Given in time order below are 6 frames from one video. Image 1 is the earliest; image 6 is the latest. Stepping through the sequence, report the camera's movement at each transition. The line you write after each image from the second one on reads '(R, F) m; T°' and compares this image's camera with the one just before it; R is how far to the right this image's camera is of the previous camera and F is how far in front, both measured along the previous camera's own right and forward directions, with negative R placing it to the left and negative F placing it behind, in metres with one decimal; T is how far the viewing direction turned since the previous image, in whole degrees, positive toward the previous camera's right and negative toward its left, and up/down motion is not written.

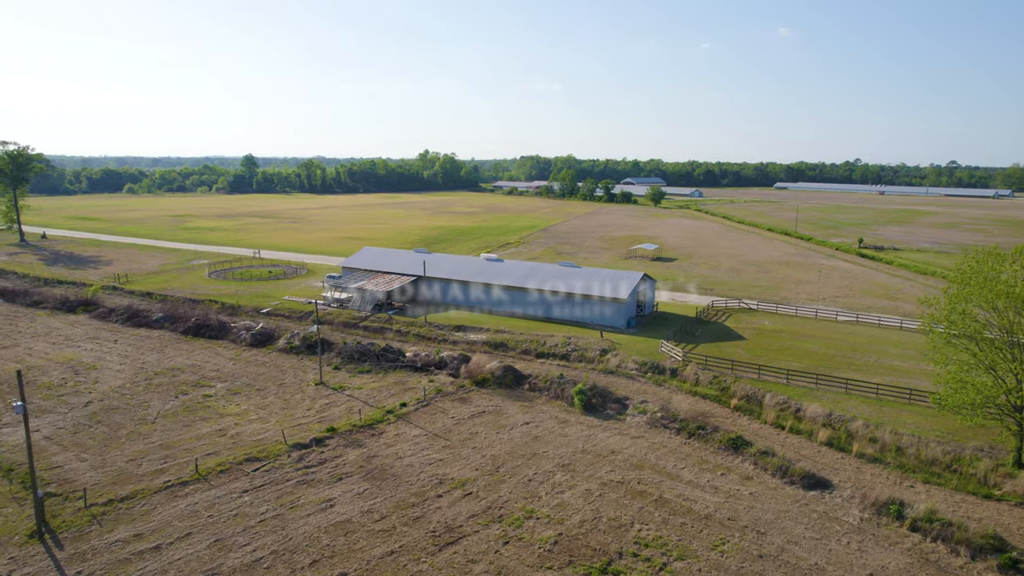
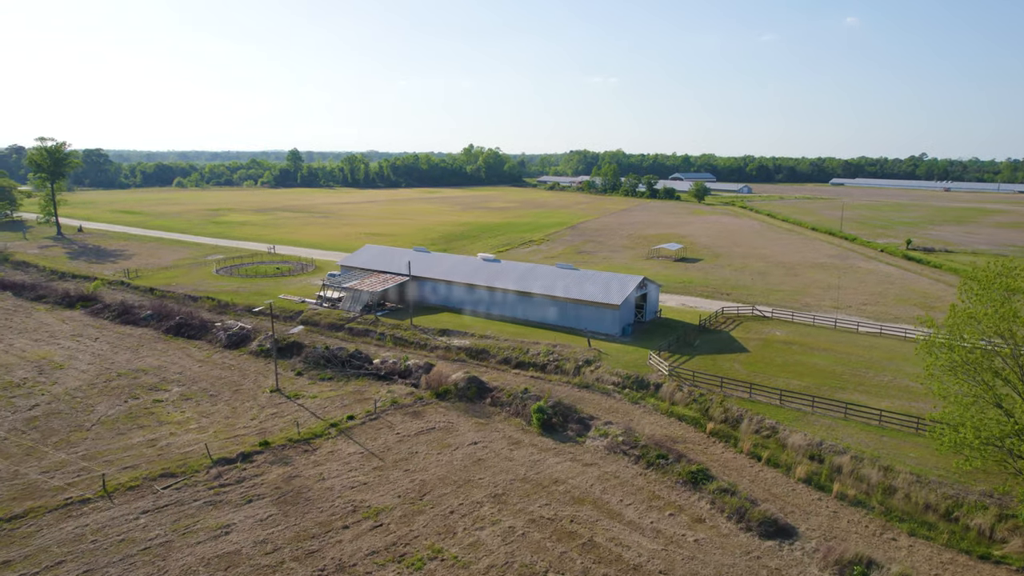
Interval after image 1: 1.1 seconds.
(+3.3, +2.0) m; -4°
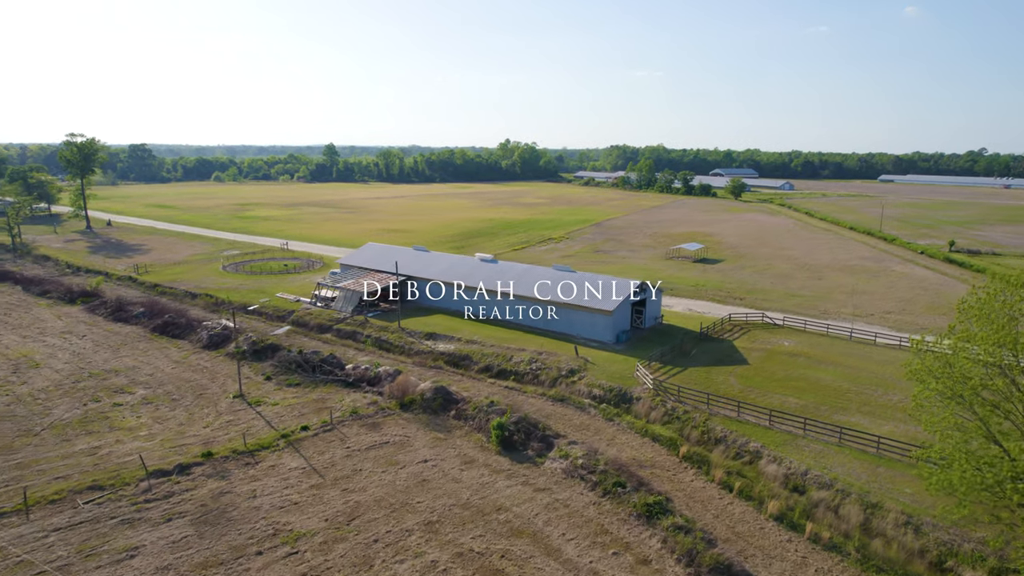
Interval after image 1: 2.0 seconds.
(+2.6, +1.6) m; -4°
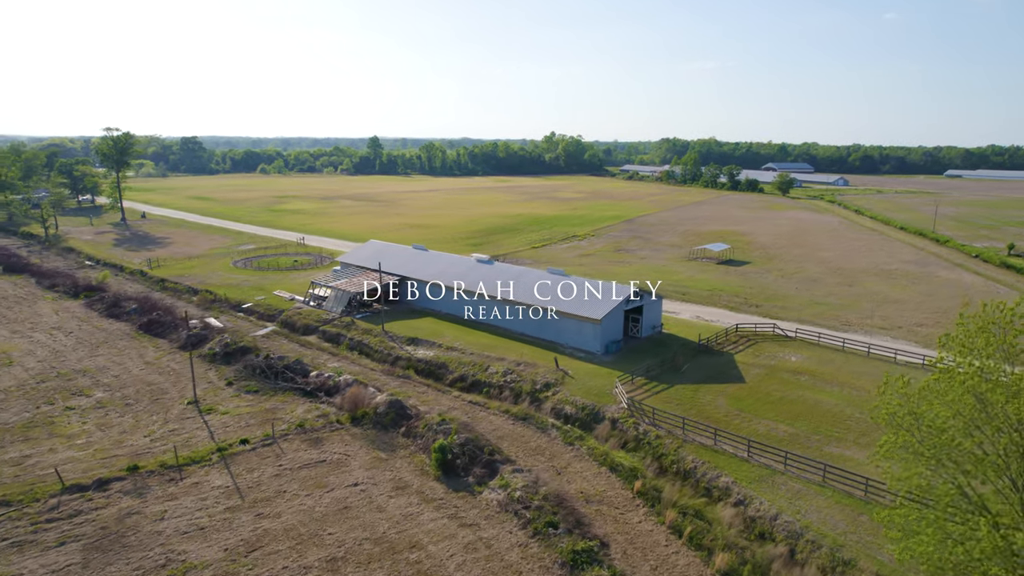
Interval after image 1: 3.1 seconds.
(+3.1, +1.9) m; -4°
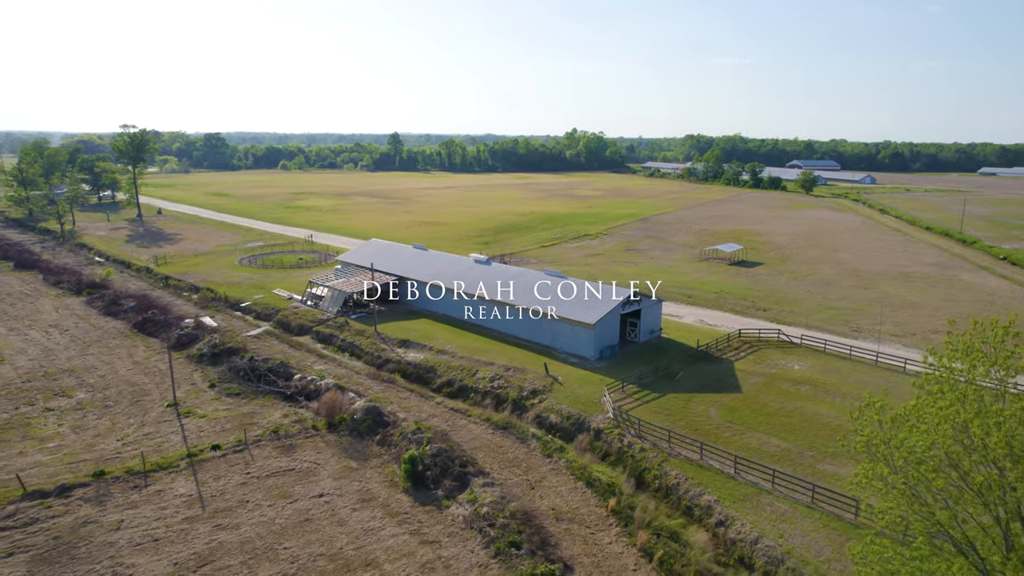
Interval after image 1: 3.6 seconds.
(+1.4, +0.8) m; -2°
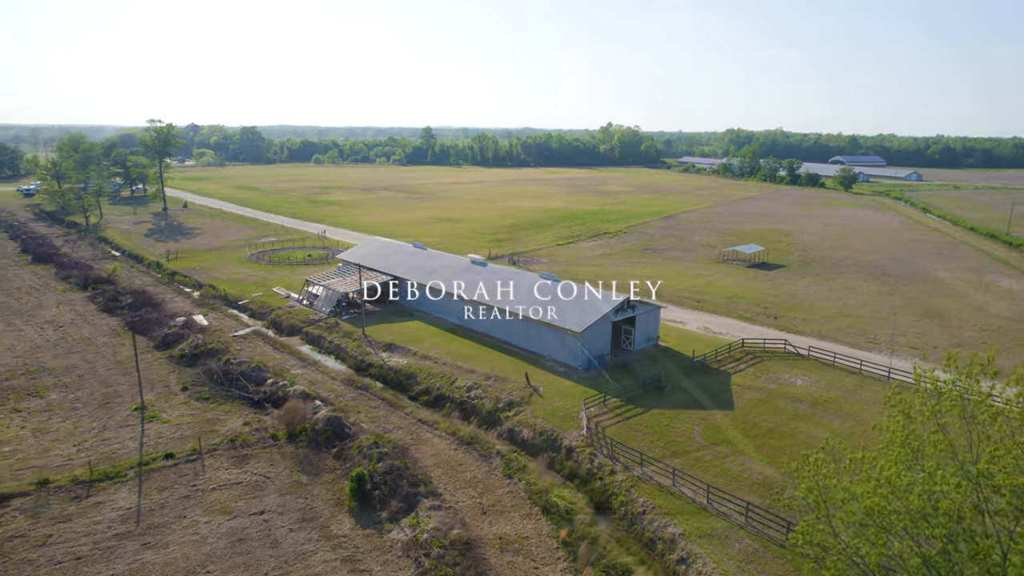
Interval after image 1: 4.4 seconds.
(+2.2, +1.3) m; -3°
